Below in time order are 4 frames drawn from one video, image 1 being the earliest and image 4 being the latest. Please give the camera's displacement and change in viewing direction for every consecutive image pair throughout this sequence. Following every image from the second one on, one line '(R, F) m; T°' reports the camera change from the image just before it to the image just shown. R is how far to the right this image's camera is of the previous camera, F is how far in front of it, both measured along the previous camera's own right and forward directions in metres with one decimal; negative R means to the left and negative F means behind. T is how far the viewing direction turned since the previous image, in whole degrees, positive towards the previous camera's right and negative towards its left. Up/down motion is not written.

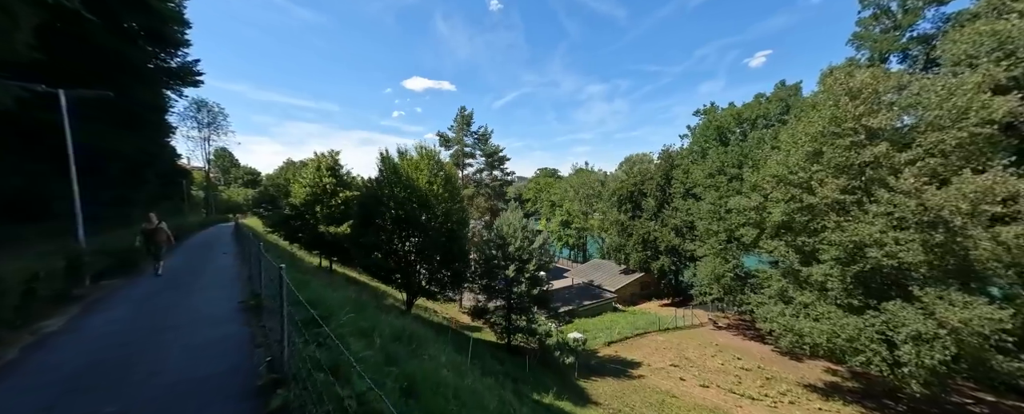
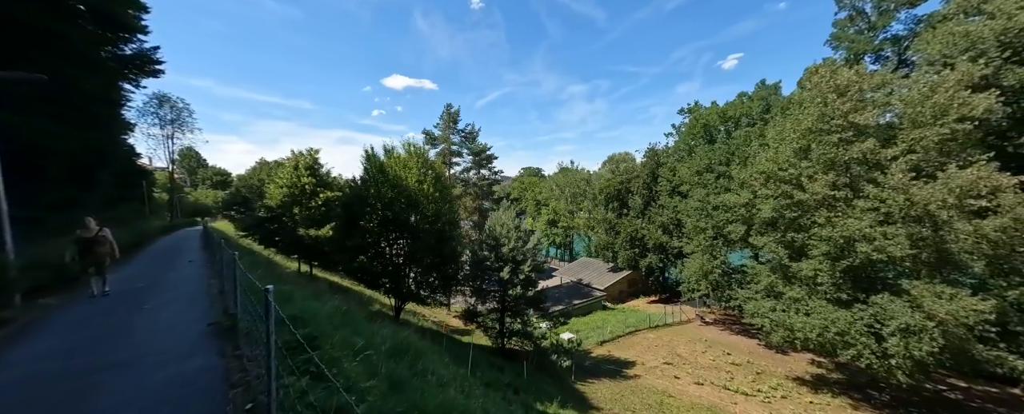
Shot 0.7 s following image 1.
(-0.4, +0.5) m; +3°
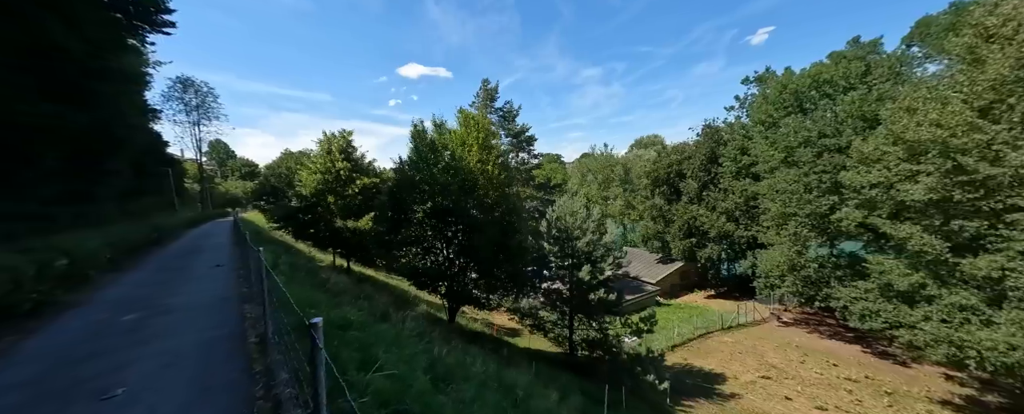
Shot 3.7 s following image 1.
(-2.3, +3.1) m; -3°
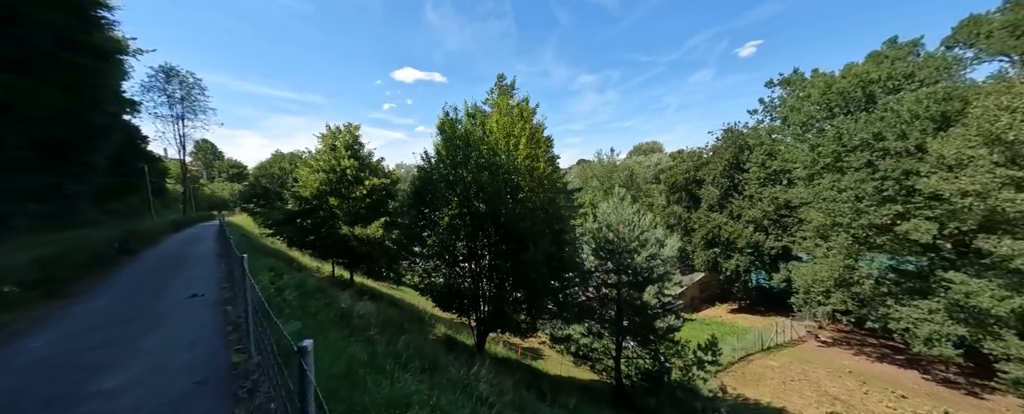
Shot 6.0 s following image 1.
(-1.8, +2.4) m; +2°
